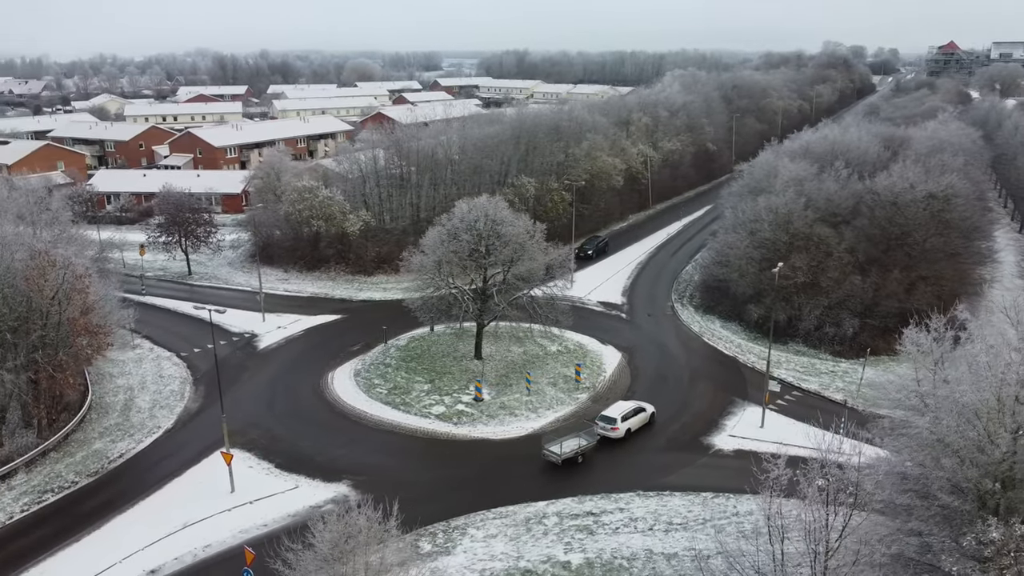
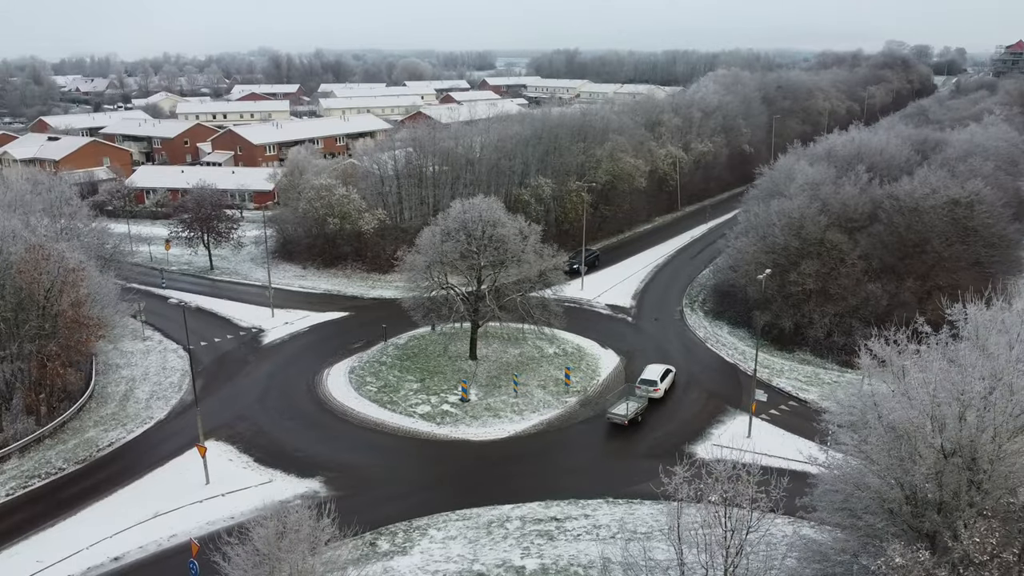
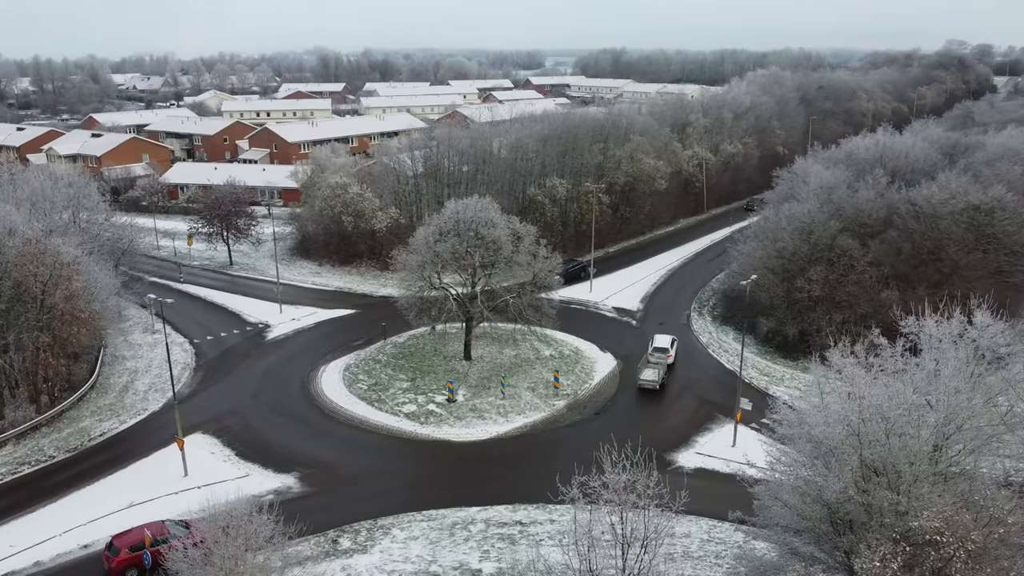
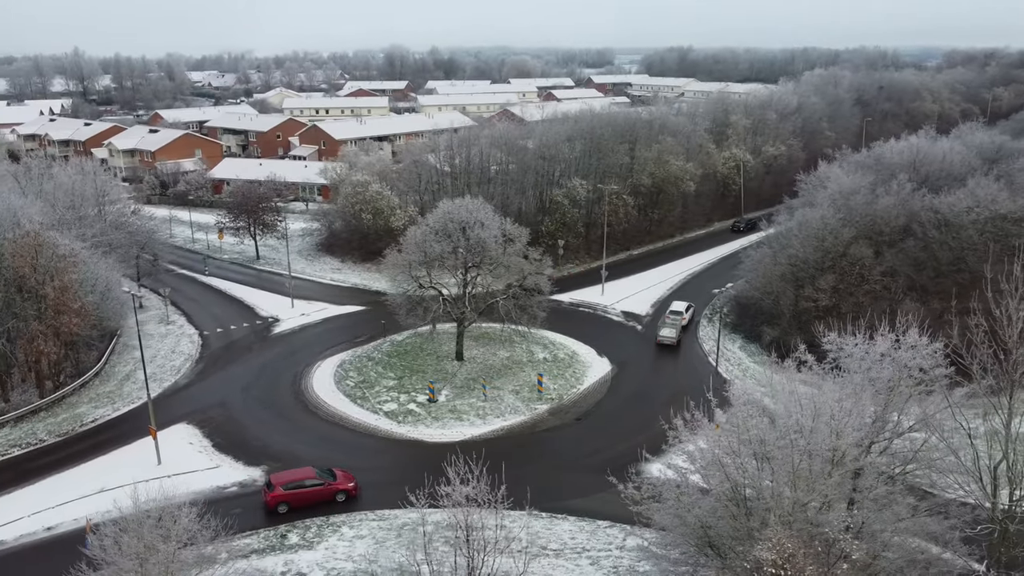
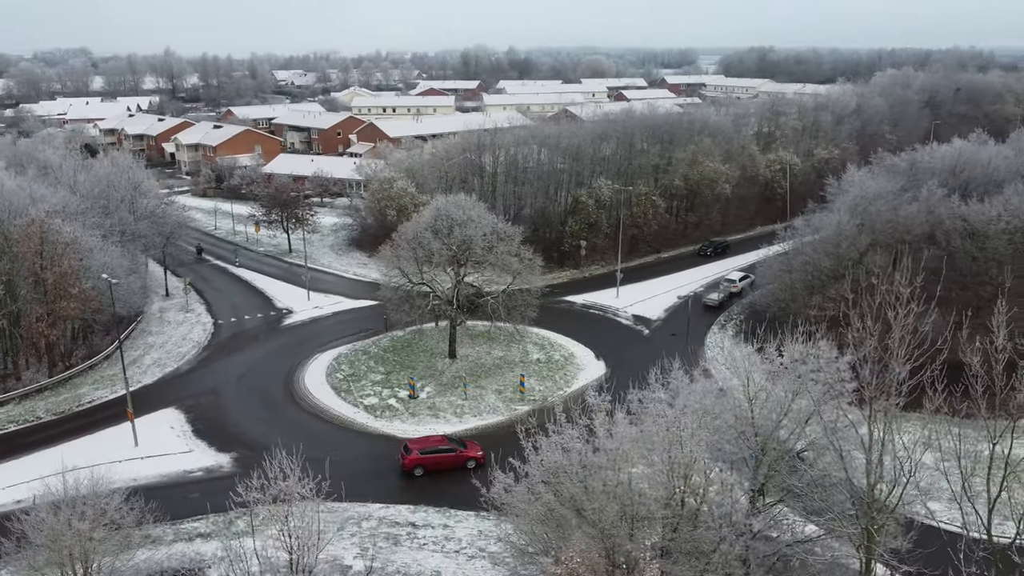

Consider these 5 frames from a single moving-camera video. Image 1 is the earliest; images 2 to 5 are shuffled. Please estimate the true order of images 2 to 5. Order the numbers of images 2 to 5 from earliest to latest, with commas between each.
2, 3, 4, 5
